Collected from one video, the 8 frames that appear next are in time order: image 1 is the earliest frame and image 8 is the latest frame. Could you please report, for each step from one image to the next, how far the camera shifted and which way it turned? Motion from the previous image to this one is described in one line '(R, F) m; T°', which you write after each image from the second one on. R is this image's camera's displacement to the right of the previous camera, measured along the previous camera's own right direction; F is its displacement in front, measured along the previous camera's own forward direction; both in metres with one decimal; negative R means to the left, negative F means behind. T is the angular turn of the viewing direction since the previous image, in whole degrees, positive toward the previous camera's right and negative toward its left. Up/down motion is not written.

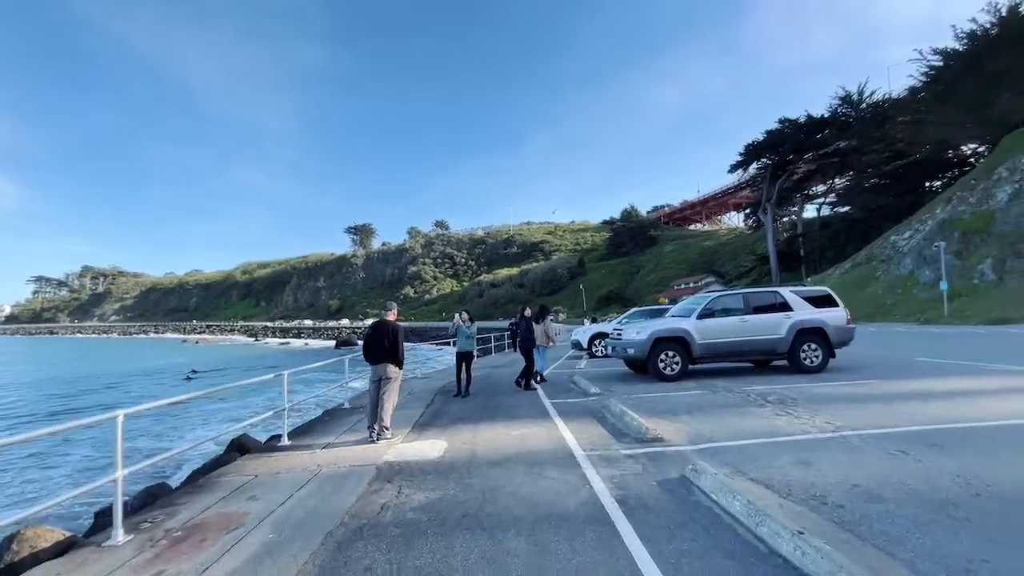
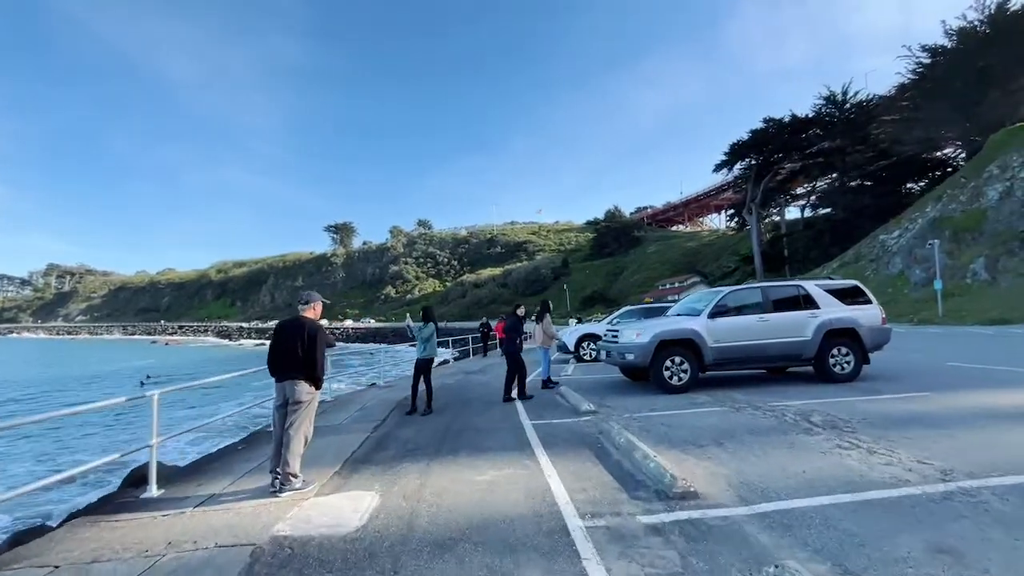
(+0.2, +2.0) m; +2°
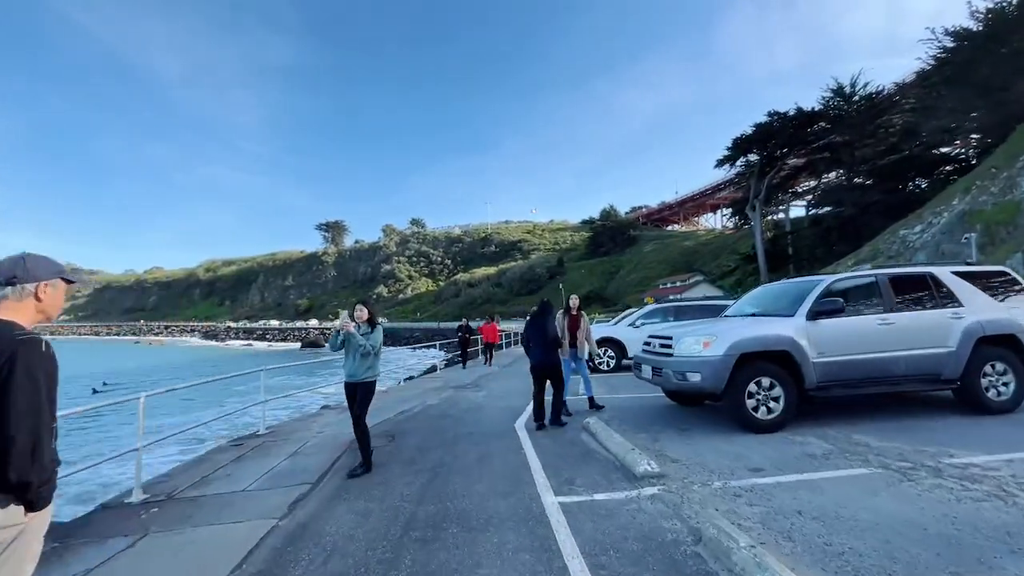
(-0.2, +3.0) m; +1°
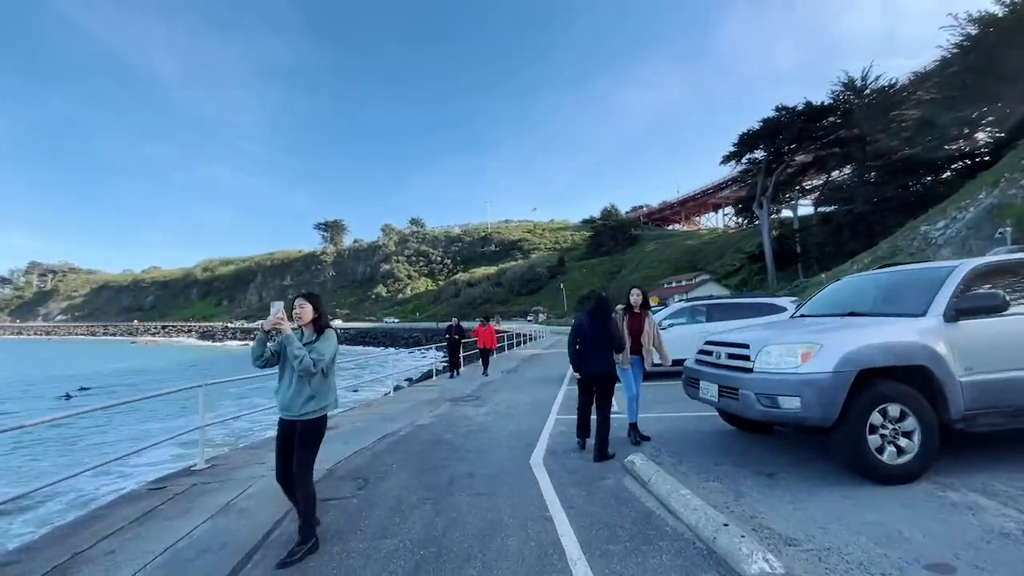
(-0.2, +1.8) m; 0°
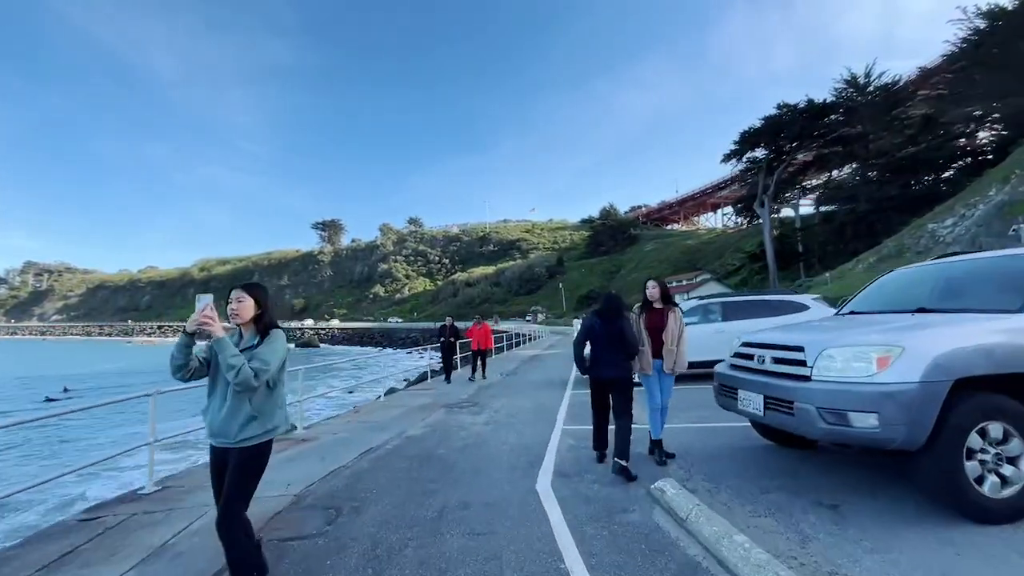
(0.0, +0.9) m; 0°
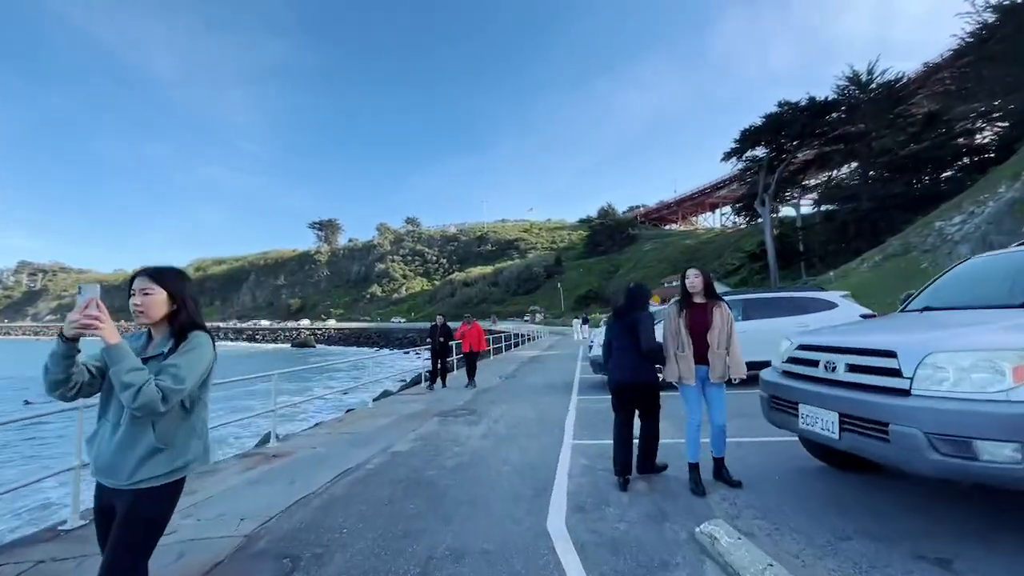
(-0.1, +0.9) m; 0°
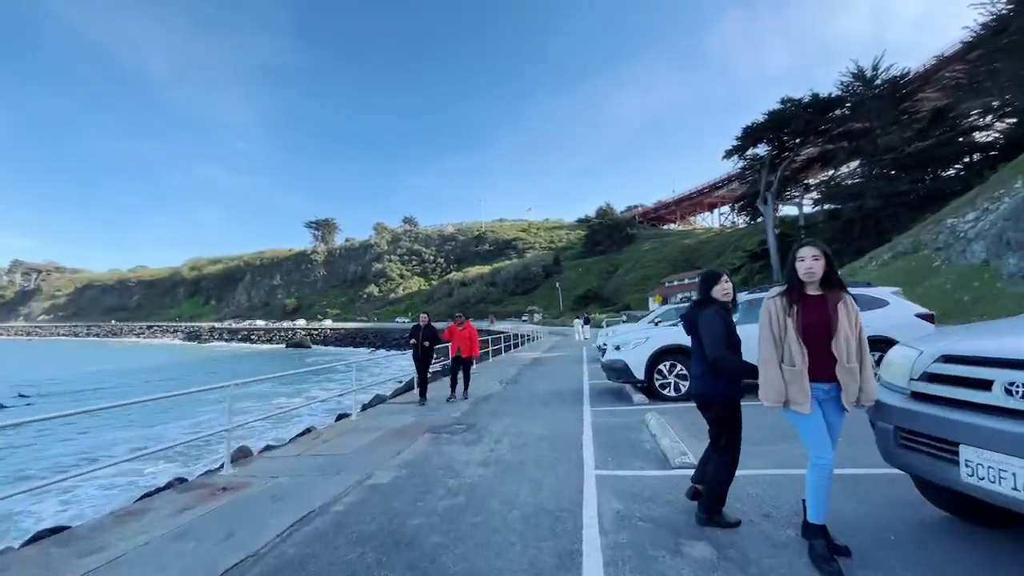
(-0.1, +1.2) m; 0°
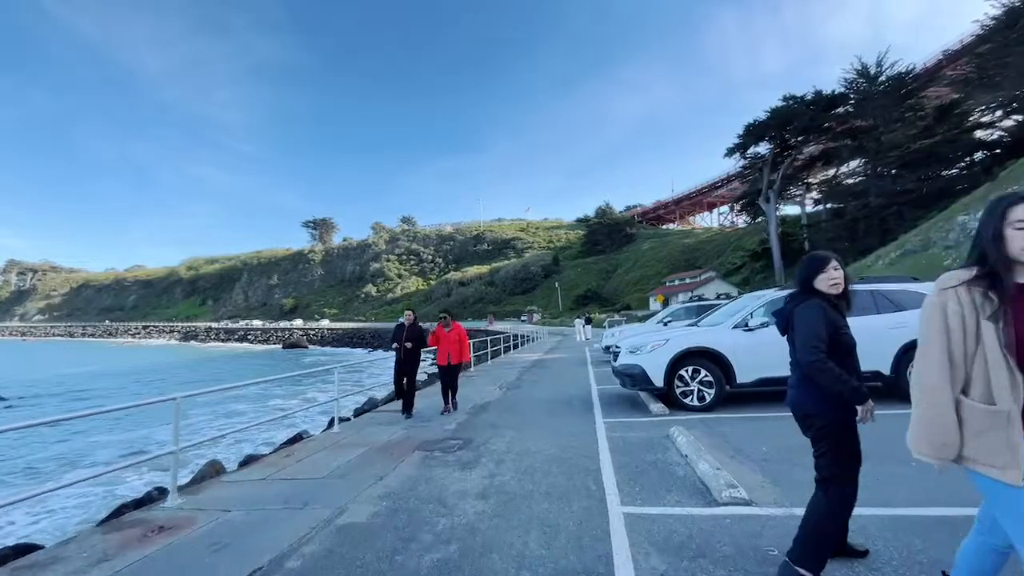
(-0.1, +1.0) m; 0°
